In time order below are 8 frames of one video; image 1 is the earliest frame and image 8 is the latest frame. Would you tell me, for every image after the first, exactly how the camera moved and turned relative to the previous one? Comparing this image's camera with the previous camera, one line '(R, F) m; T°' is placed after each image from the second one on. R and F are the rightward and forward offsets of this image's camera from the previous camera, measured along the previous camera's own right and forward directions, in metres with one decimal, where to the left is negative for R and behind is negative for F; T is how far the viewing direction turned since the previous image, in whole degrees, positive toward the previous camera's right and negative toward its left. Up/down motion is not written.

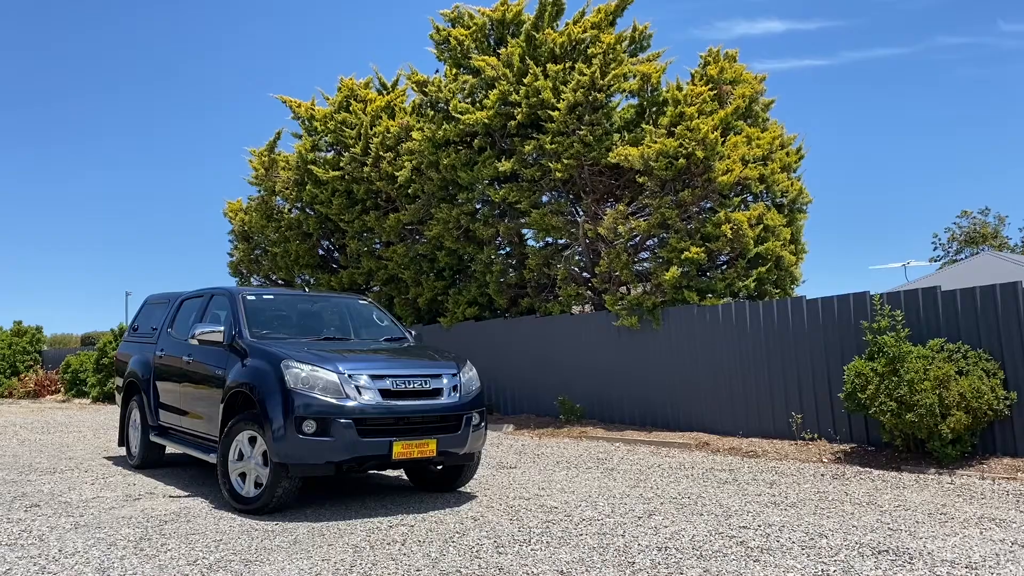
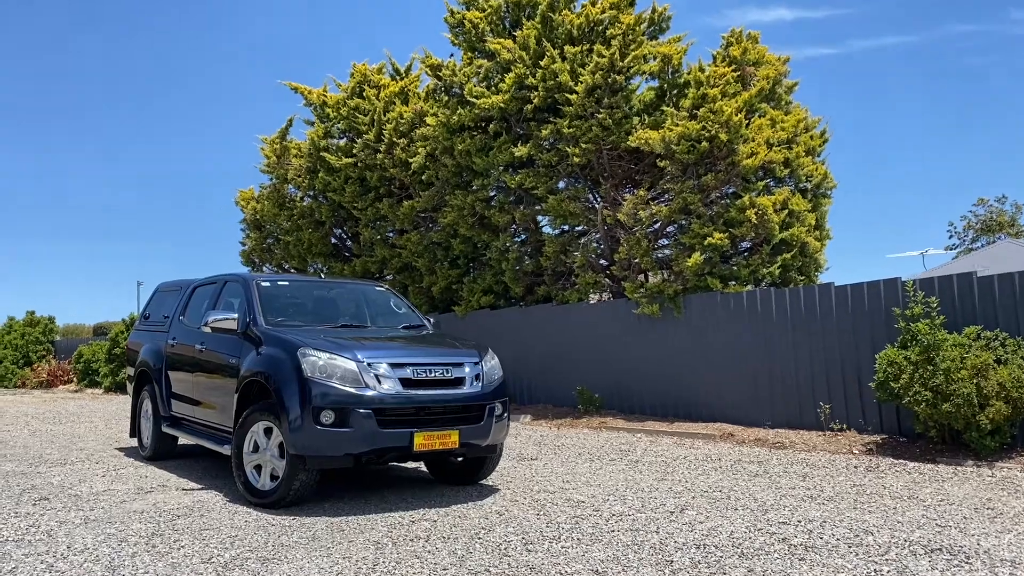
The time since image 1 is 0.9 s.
(-0.1, +0.3) m; -1°
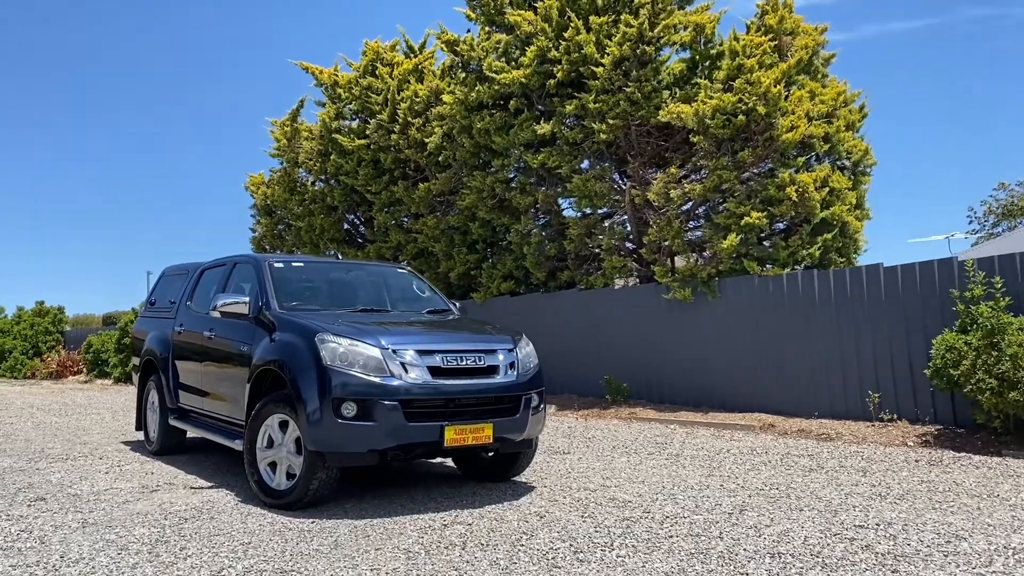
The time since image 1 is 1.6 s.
(-0.2, +0.6) m; -1°
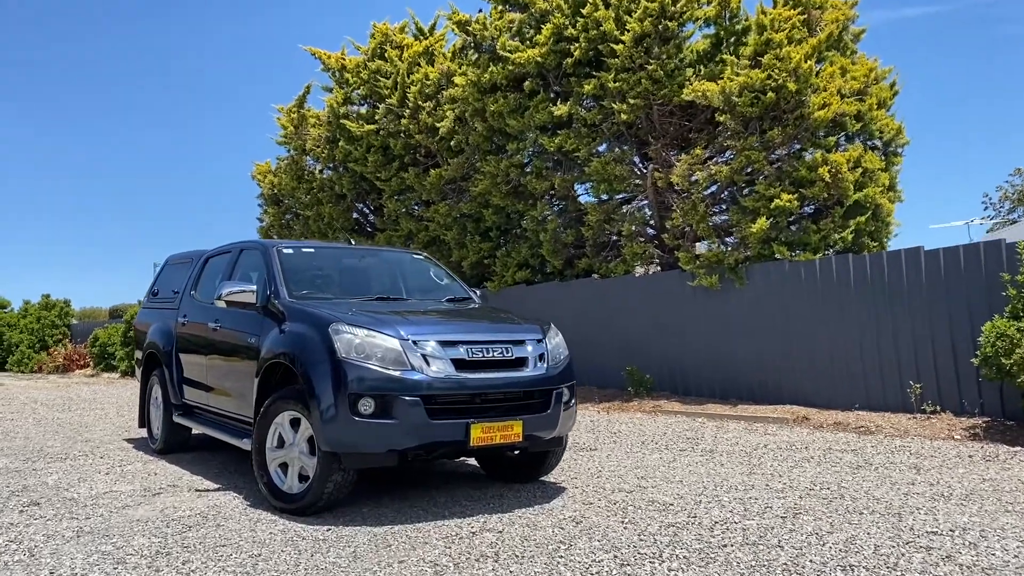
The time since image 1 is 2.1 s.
(-0.1, +0.5) m; 0°
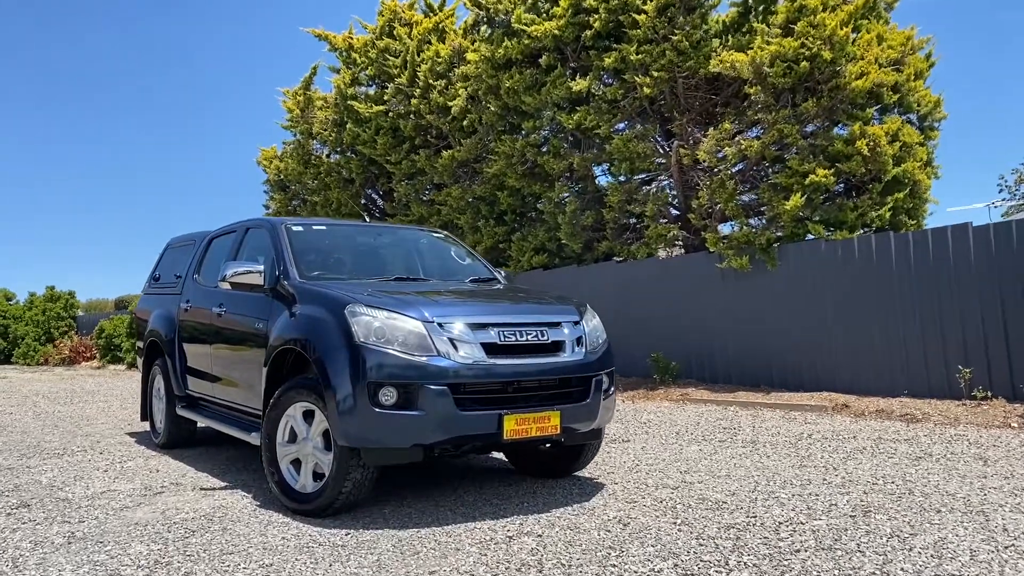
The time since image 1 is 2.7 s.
(-0.2, +0.5) m; 0°
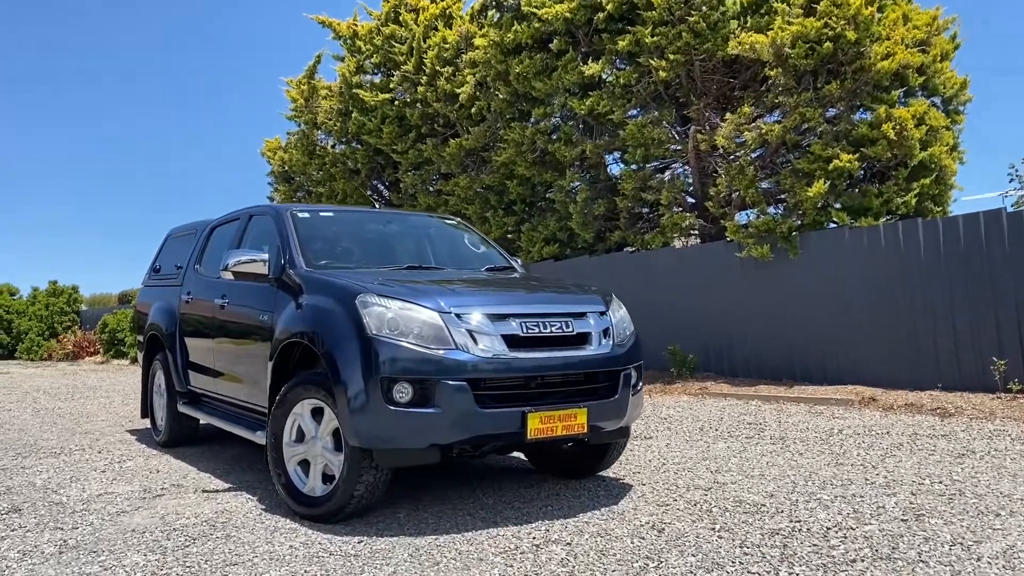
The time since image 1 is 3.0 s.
(-0.1, +0.3) m; 0°
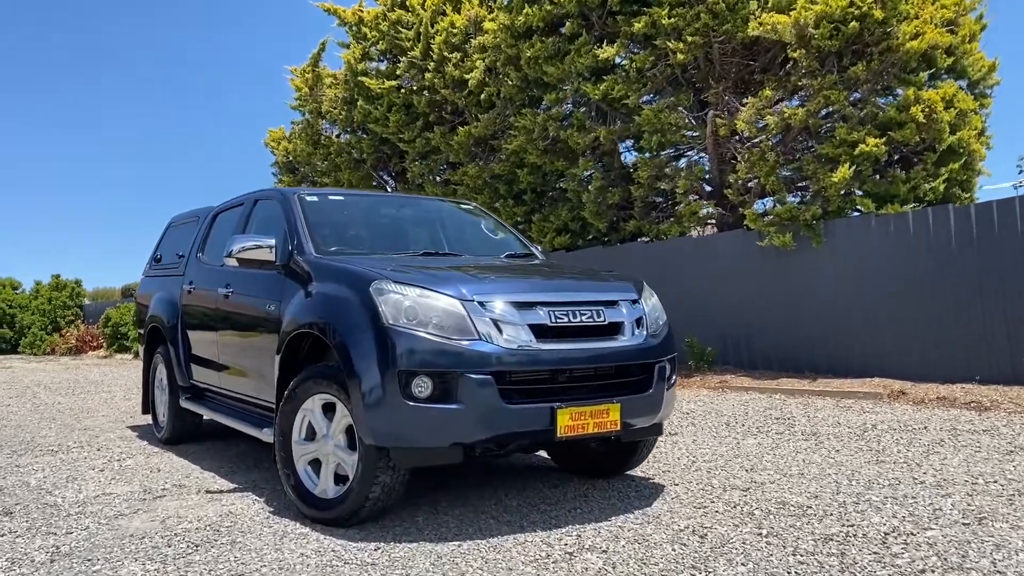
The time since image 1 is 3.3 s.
(-0.1, +0.3) m; 0°
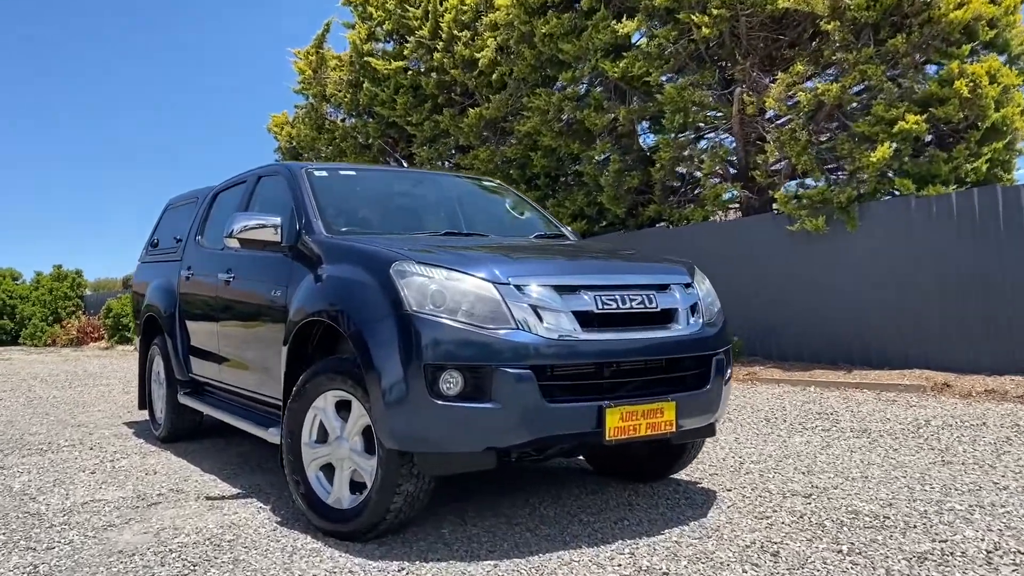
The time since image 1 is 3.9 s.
(-0.2, +0.5) m; 0°
